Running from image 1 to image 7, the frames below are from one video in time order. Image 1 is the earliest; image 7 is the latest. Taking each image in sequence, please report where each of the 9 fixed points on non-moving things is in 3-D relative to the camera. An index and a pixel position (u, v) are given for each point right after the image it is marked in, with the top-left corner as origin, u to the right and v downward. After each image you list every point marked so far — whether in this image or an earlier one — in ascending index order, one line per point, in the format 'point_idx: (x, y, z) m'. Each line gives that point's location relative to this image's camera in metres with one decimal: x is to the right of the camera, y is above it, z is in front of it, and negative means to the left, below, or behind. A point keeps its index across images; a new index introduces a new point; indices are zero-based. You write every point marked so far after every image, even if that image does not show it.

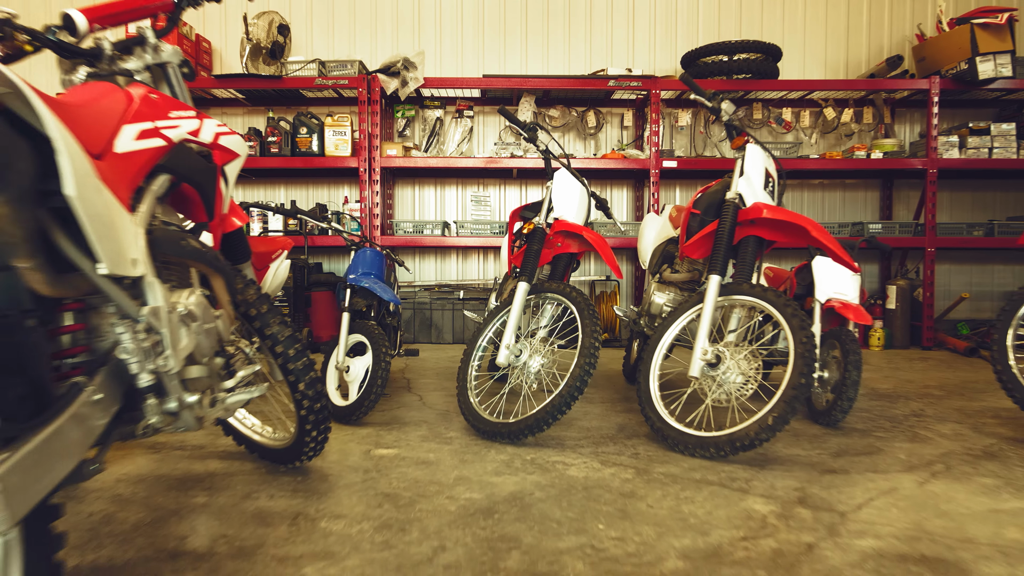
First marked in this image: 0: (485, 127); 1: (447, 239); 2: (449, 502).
0: (-0.1, +0.9, +3.9) m
1: (-0.3, +0.2, +3.3) m
2: (-0.1, -0.4, +1.3) m
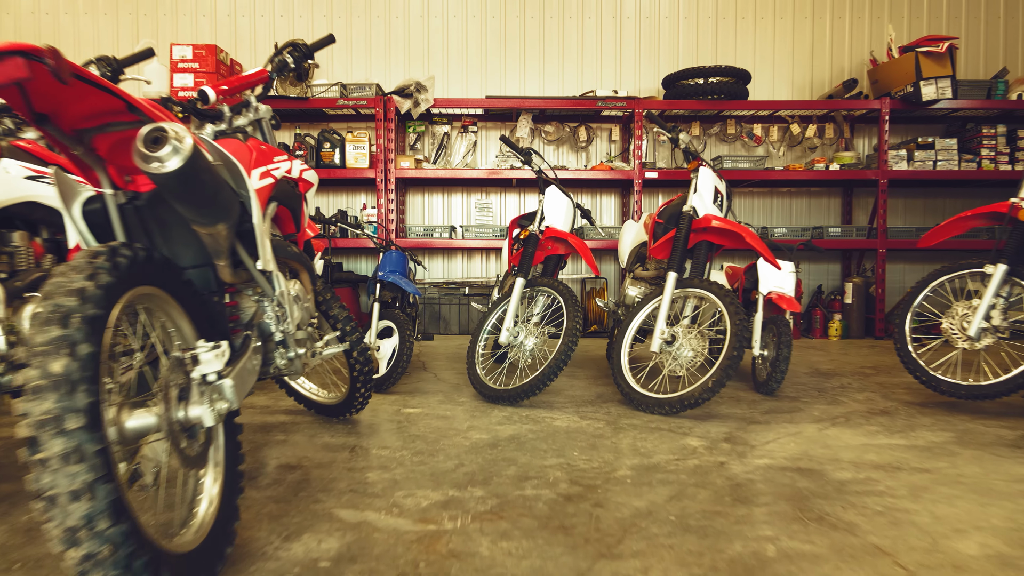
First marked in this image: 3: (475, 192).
0: (-0.1, +0.9, +4.4) m
1: (-0.3, +0.3, +3.8) m
2: (-0.1, -0.4, +1.7) m
3: (-0.2, +0.6, +4.3) m
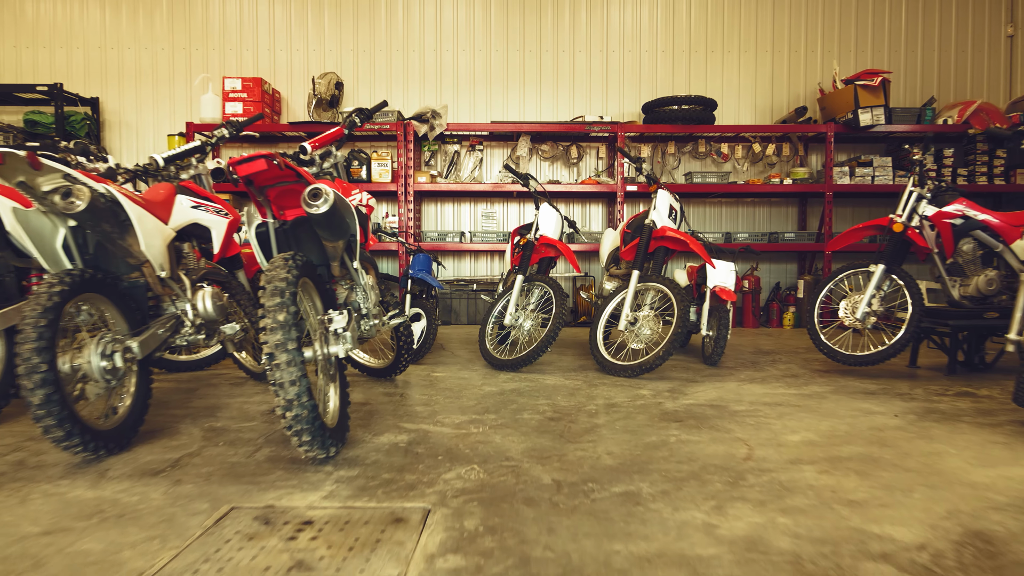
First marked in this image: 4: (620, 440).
0: (-0.1, +0.9, +5.0) m
1: (-0.3, +0.3, +4.5) m
2: (-0.1, -0.3, +2.4) m
3: (-0.2, +0.6, +5.0) m
4: (+0.3, -0.4, +1.7) m
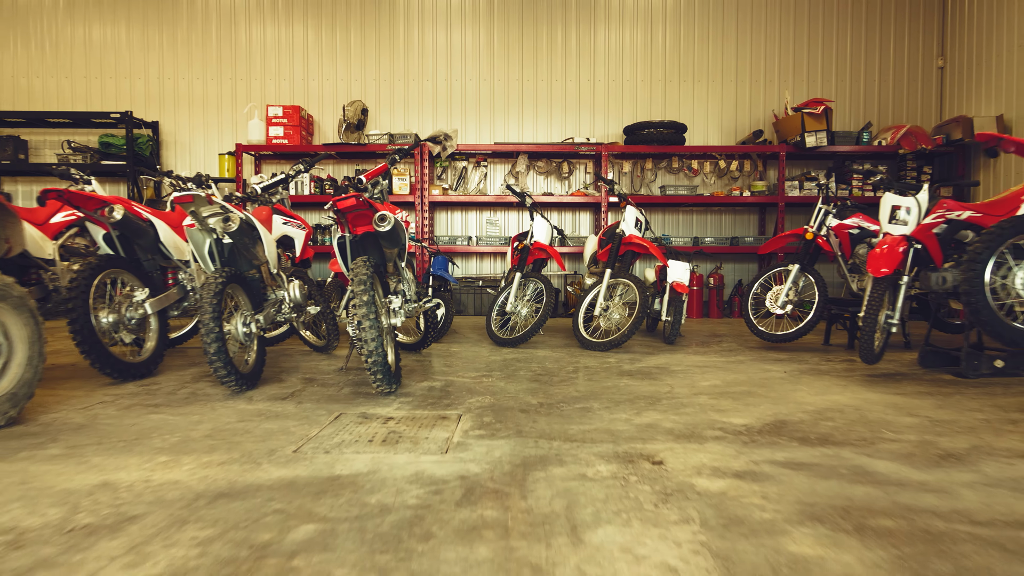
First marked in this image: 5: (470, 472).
0: (-0.1, +0.9, +5.9) m
1: (-0.3, +0.3, +5.3) m
2: (-0.1, -0.3, +3.2) m
3: (-0.2, +0.6, +5.8) m
4: (+0.3, -0.3, +2.5) m
5: (-0.1, -0.4, +1.5) m
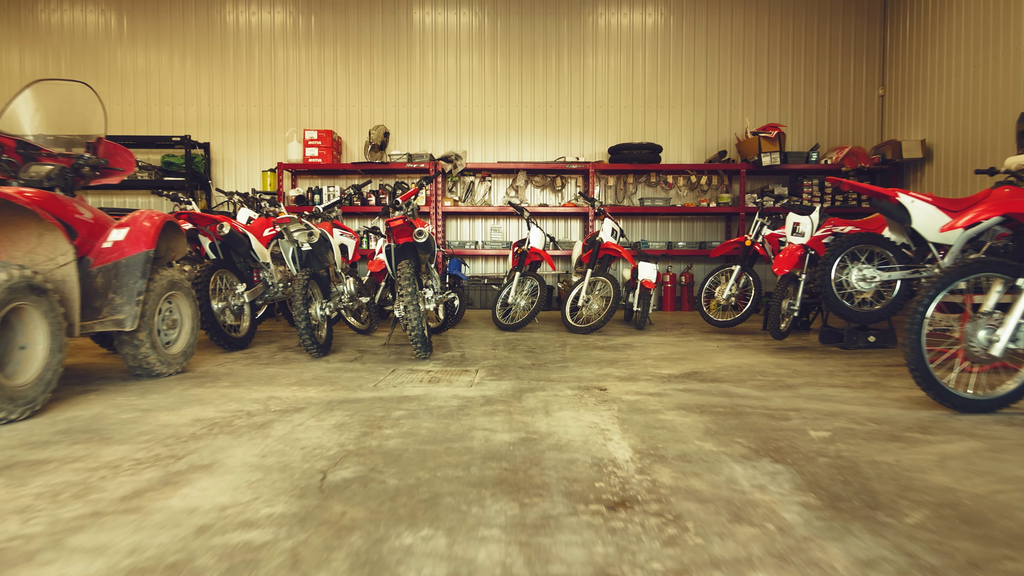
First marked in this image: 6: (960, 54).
0: (-0.1, +1.0, +6.8) m
1: (-0.3, +0.3, +6.2) m
2: (-0.1, -0.3, +4.1) m
3: (-0.2, +0.6, +6.7) m
4: (+0.3, -0.3, +3.5) m
5: (-0.1, -0.4, +2.4) m
6: (+3.4, +1.8, +5.5) m
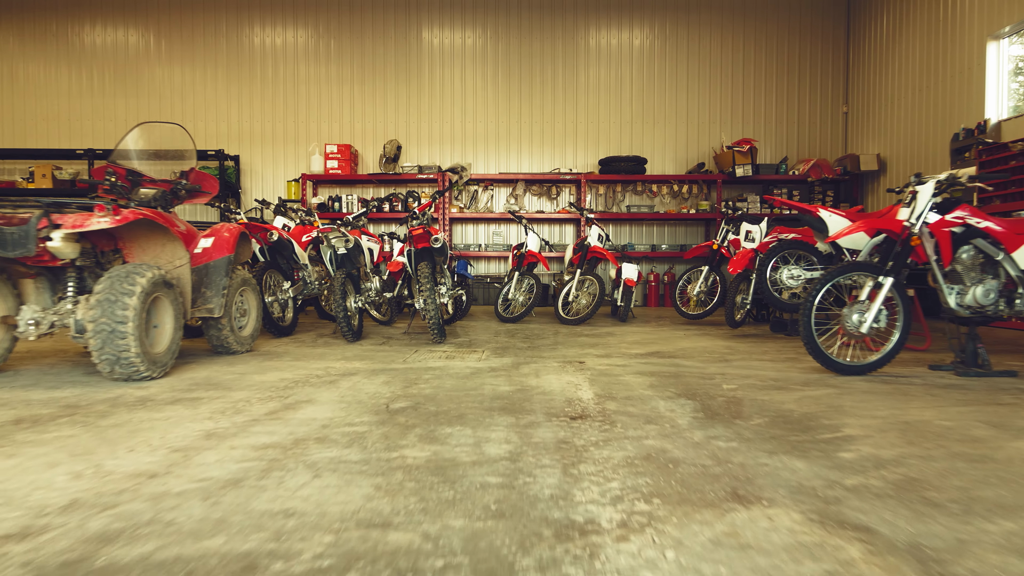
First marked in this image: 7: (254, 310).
0: (-0.1, +1.0, +7.5) m
1: (-0.3, +0.3, +6.9) m
2: (-0.1, -0.3, +4.9) m
3: (-0.2, +0.7, +7.4) m
4: (+0.3, -0.3, +4.2) m
5: (-0.1, -0.3, +3.1) m
6: (+3.4, +1.8, +6.2) m
7: (-1.2, -0.1, +3.4) m
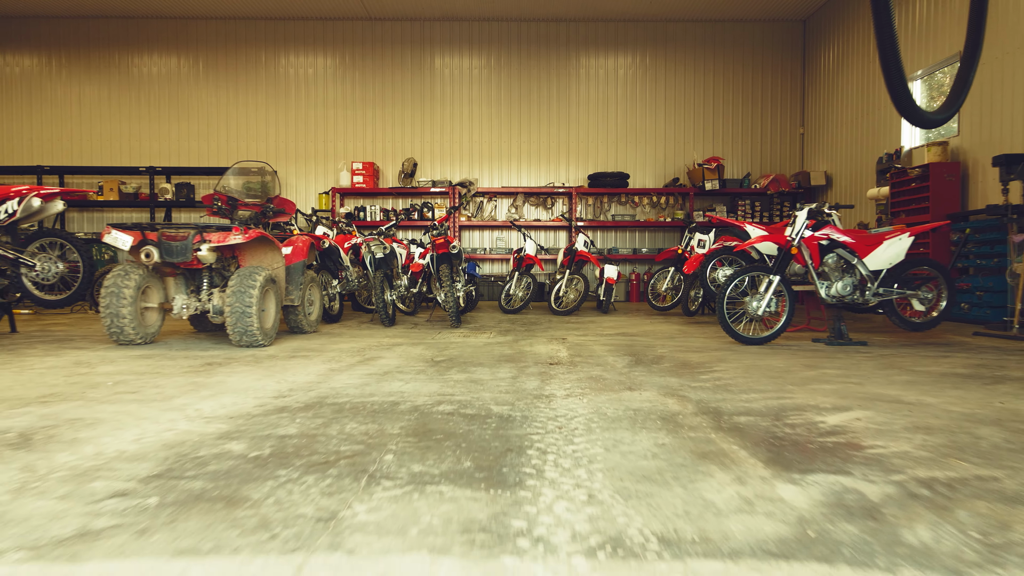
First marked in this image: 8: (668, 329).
0: (-0.1, +1.0, +8.6) m
1: (-0.3, +0.4, +8.0) m
2: (-0.1, -0.3, +6.0) m
3: (-0.2, +0.7, +8.5) m
4: (+0.3, -0.3, +5.3) m
5: (-0.1, -0.3, +4.2) m
6: (+3.4, +1.8, +7.3) m
7: (-1.2, -0.1, +4.6) m
8: (+1.0, -0.3, +4.8) m
